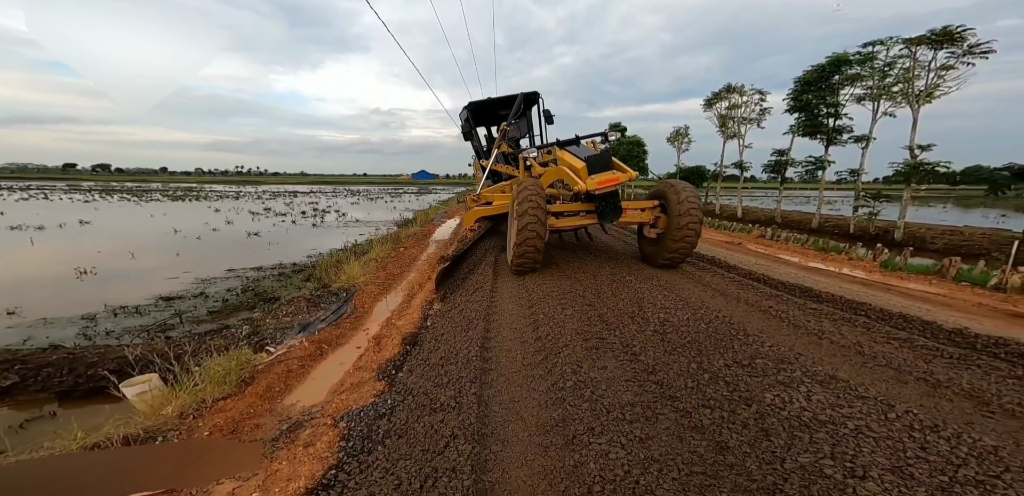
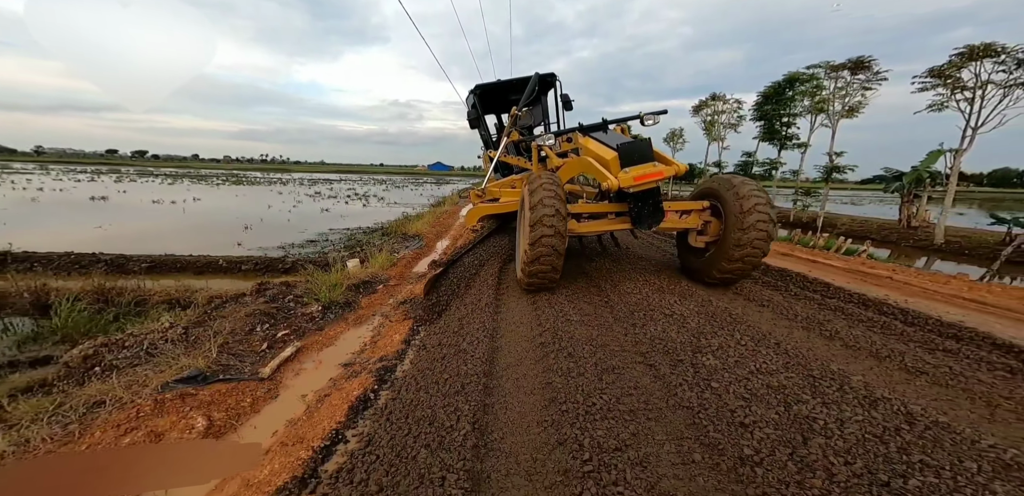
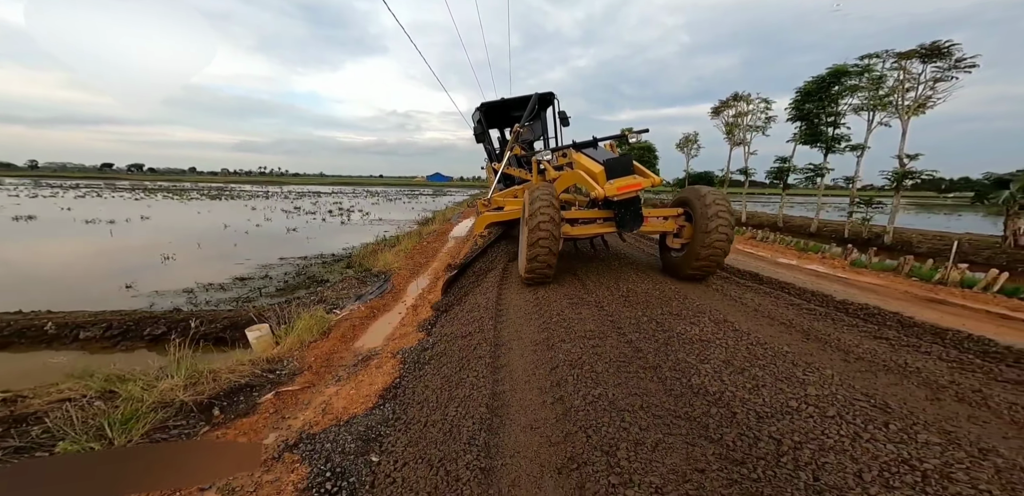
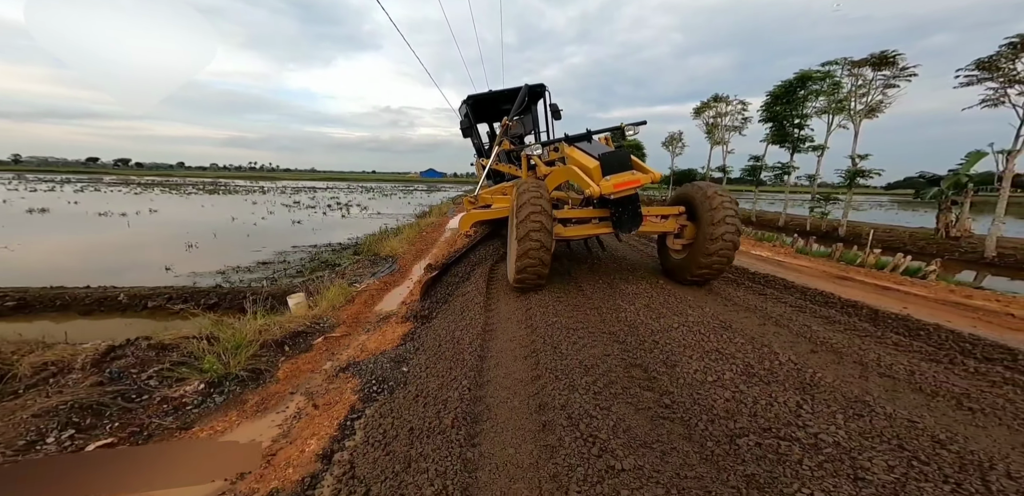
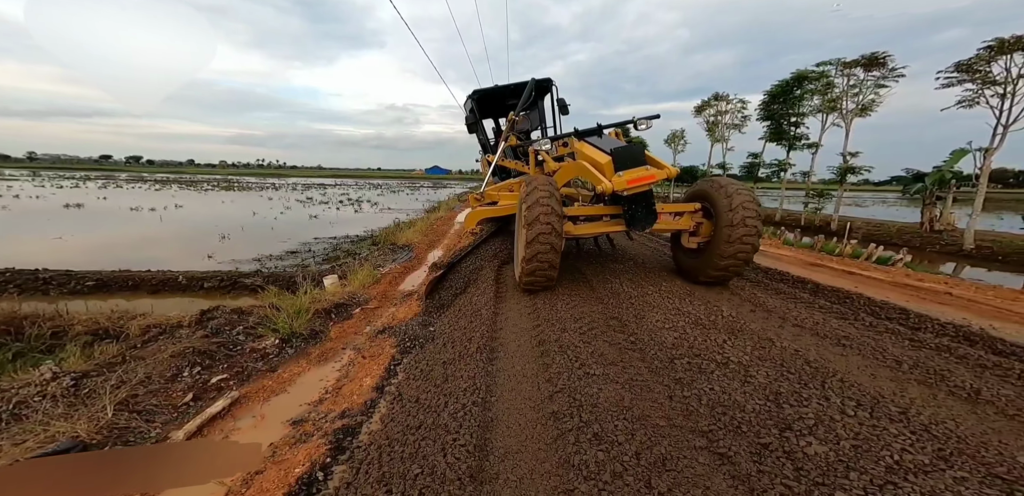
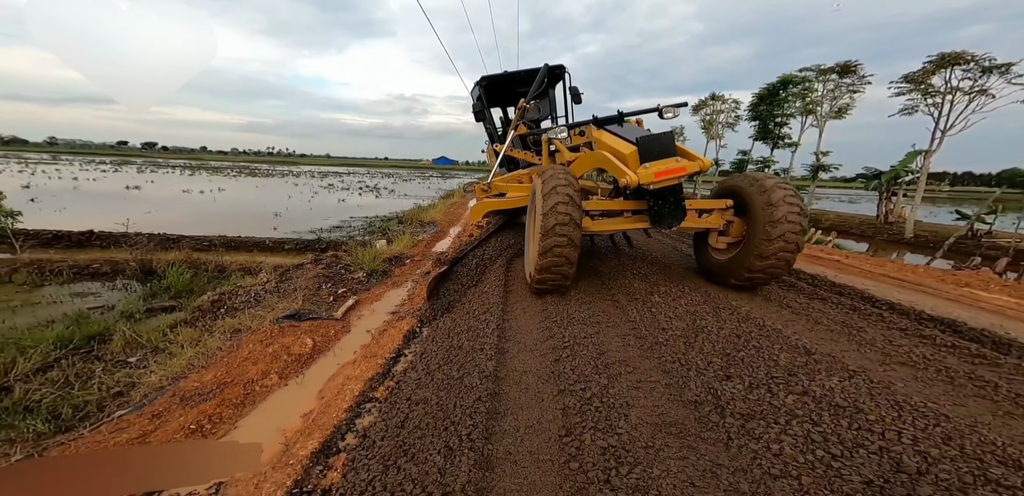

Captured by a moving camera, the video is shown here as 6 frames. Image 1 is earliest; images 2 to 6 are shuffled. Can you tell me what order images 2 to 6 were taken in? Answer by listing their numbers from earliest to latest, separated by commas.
3, 4, 5, 2, 6
